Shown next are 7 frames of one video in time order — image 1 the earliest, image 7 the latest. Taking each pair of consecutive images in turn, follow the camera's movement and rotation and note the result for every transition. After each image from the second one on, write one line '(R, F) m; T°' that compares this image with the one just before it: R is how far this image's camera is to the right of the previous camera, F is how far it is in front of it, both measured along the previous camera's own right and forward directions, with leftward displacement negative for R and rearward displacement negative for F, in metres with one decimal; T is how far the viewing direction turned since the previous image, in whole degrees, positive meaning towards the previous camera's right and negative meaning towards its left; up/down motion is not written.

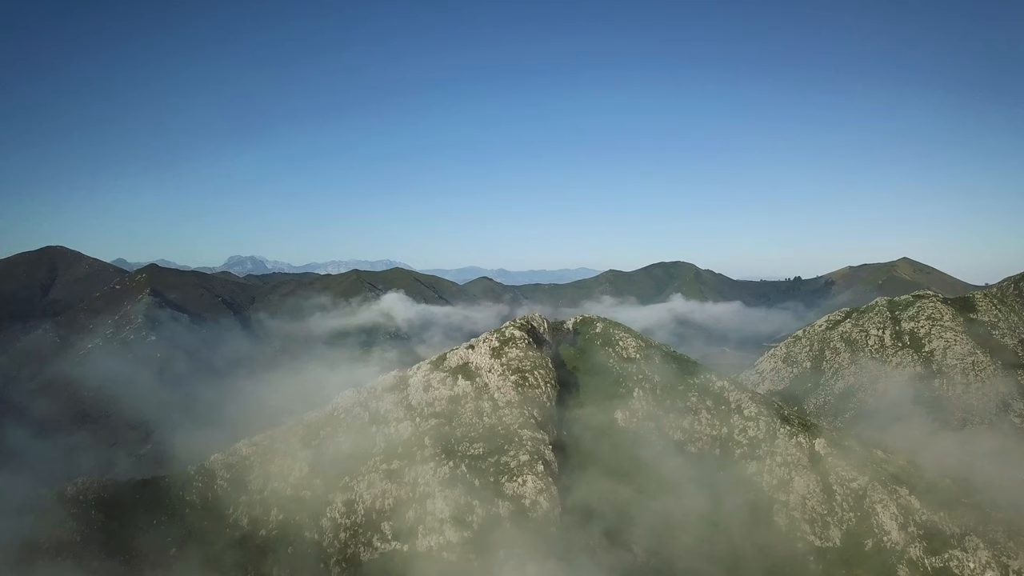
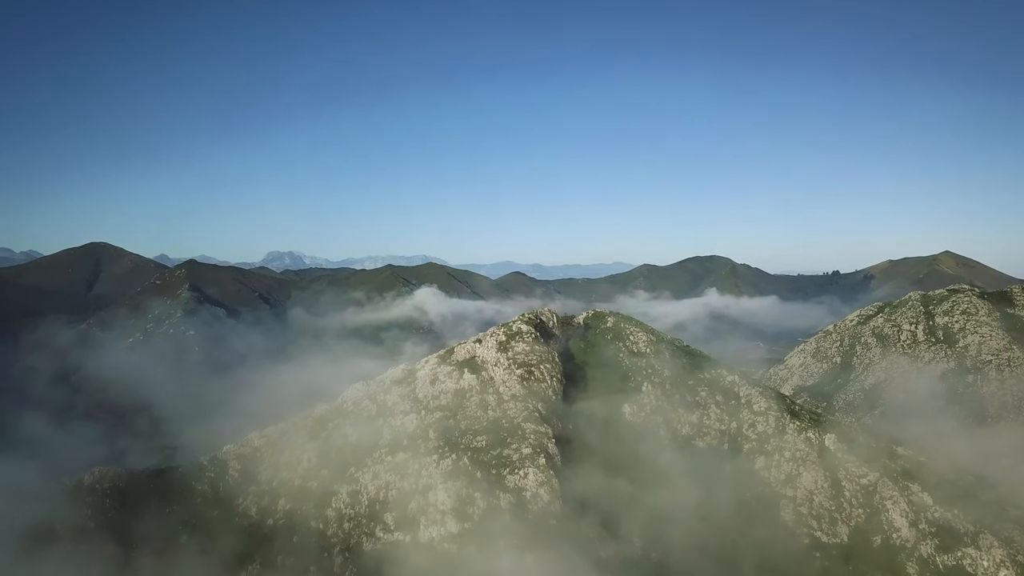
(+2.0, -0.2) m; -2°
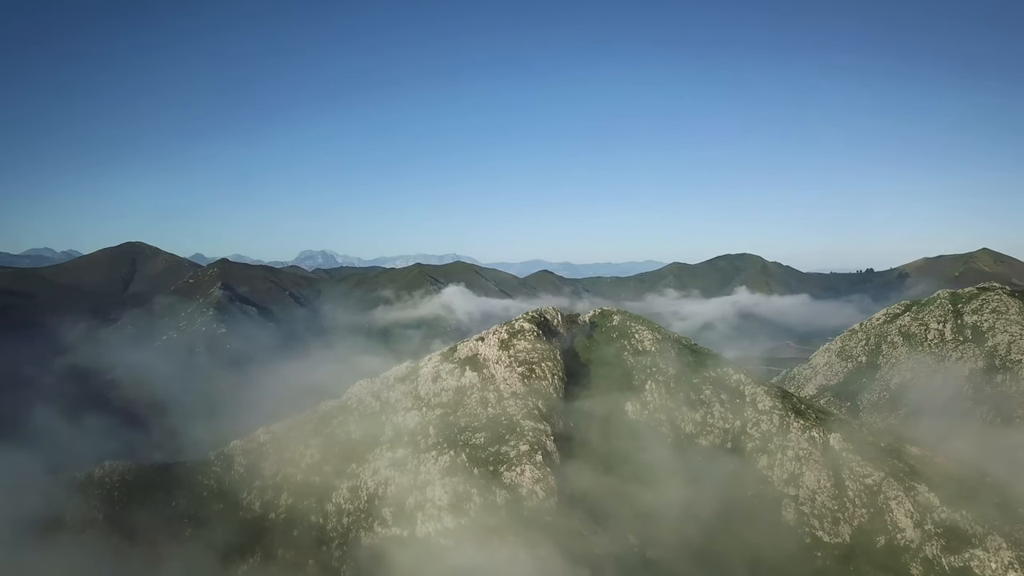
(+2.1, -0.4) m; -2°
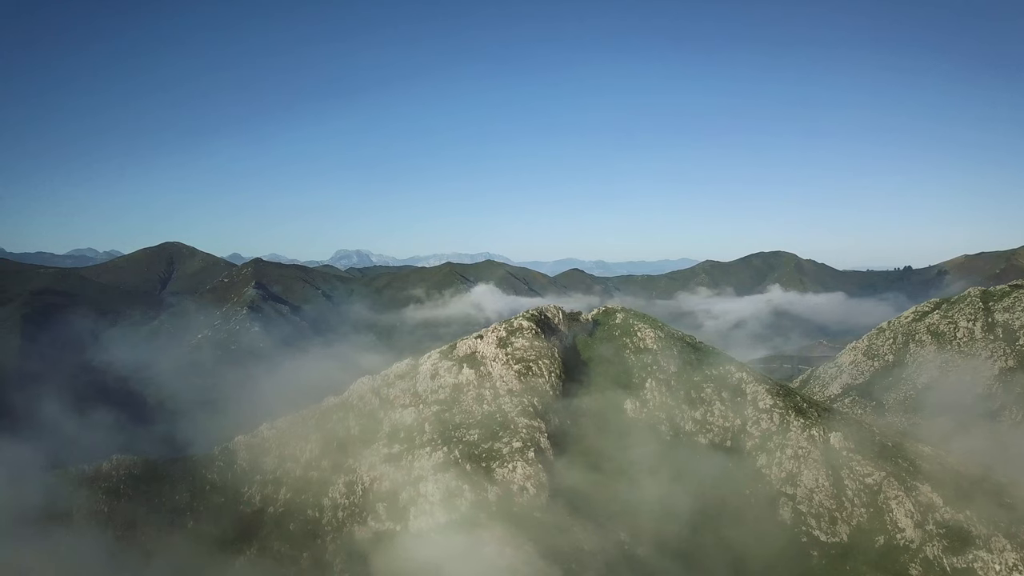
(+2.8, -0.5) m; -2°
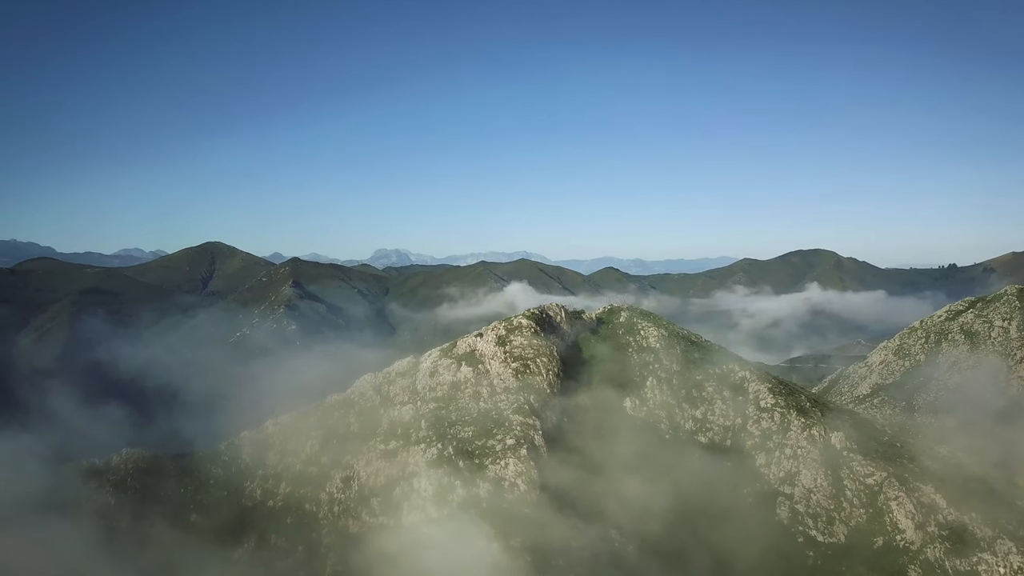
(+3.1, -0.6) m; -2°
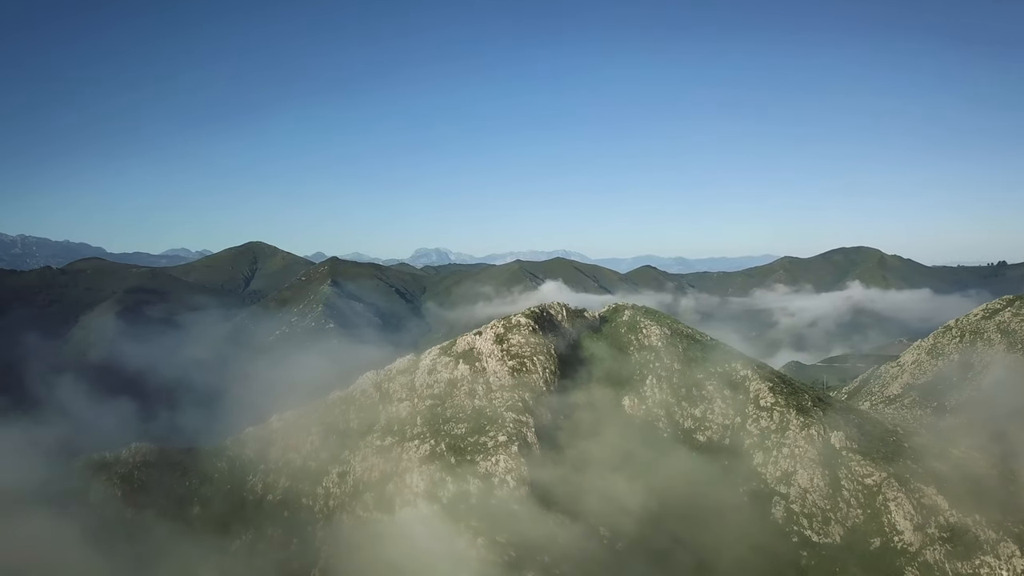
(+3.3, -0.6) m; -2°
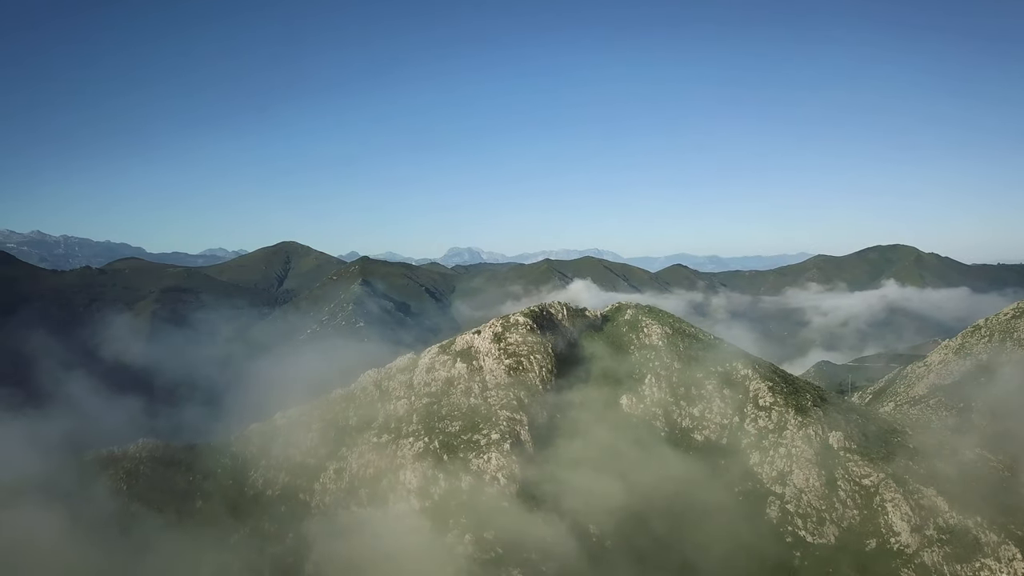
(+2.9, -0.6) m; -2°
